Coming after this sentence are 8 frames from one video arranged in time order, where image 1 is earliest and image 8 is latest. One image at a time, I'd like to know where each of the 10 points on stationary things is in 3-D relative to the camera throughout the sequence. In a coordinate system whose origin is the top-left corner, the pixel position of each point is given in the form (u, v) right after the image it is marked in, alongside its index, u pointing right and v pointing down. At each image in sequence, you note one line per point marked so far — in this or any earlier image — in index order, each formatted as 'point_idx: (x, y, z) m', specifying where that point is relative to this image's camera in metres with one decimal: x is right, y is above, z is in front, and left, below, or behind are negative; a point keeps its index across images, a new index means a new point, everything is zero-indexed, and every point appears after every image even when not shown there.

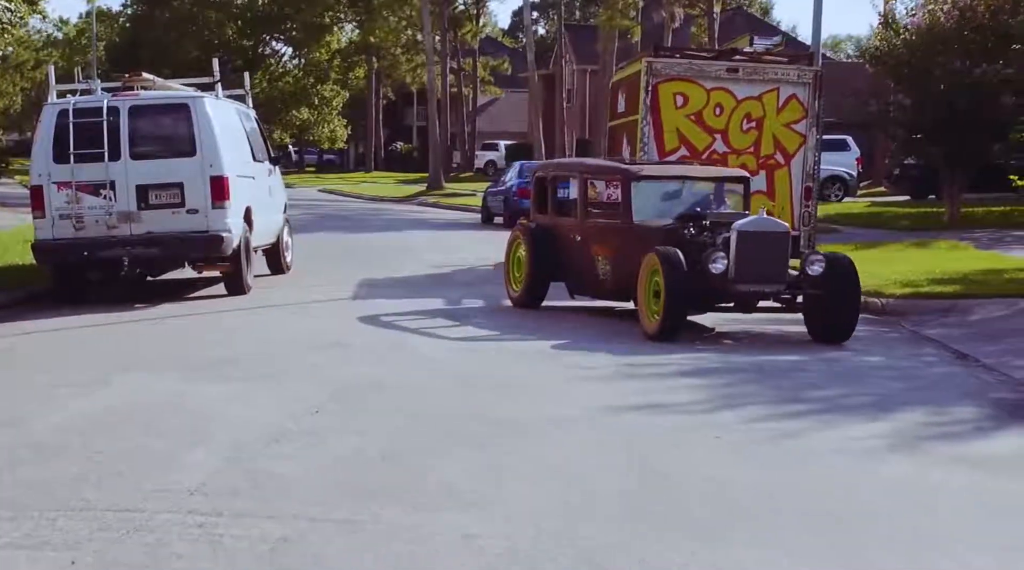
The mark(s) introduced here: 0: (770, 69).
0: (+3.2, +2.6, +18.9) m
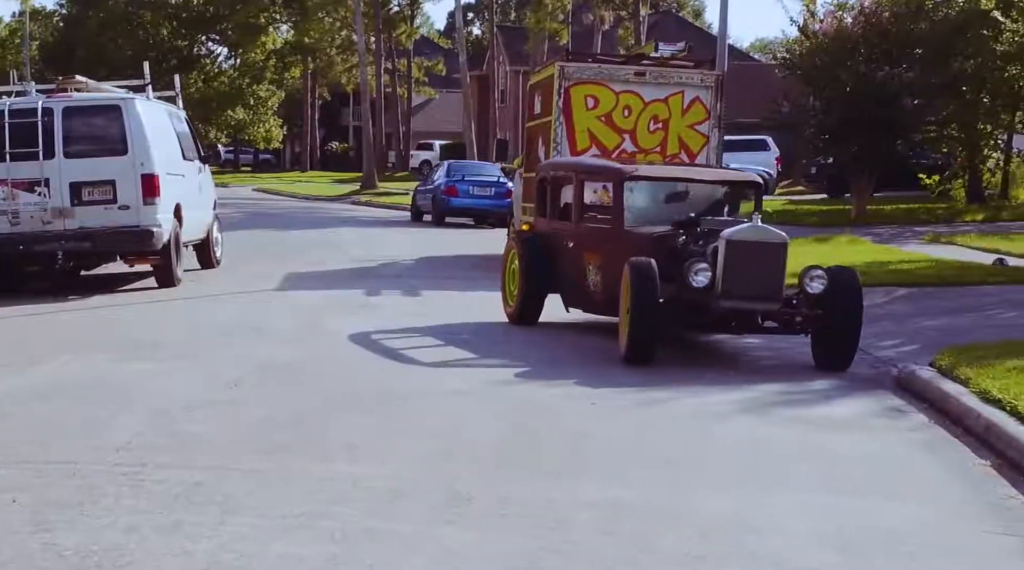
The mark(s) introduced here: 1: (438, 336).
0: (+2.1, +2.8, +20.0) m
1: (-0.7, -0.5, +13.7) m
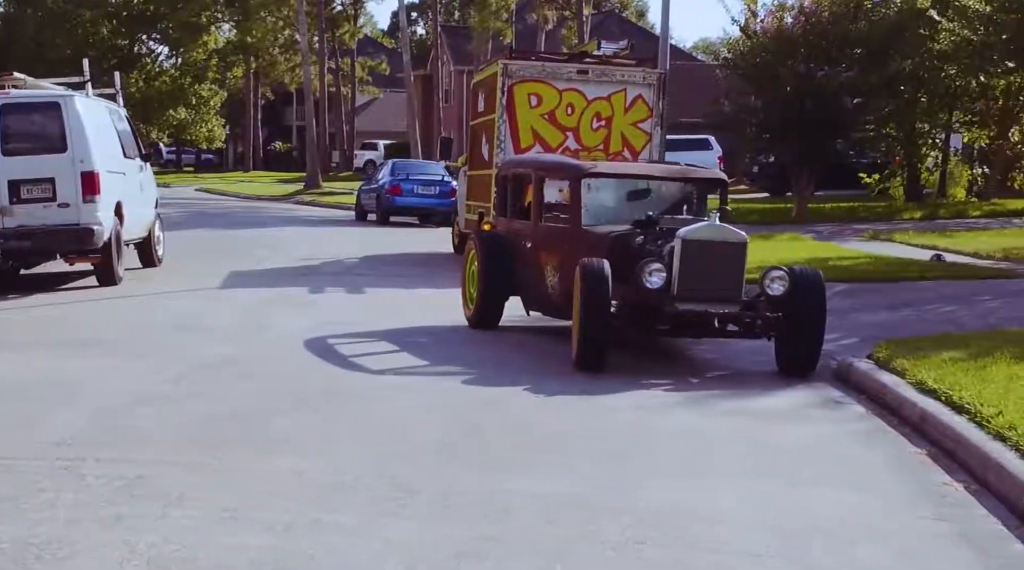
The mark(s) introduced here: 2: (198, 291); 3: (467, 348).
0: (+1.3, +2.8, +20.1) m
1: (-1.2, -0.4, +13.7) m
2: (-3.5, -0.1, +17.3) m
3: (-0.4, -0.5, +12.8) m
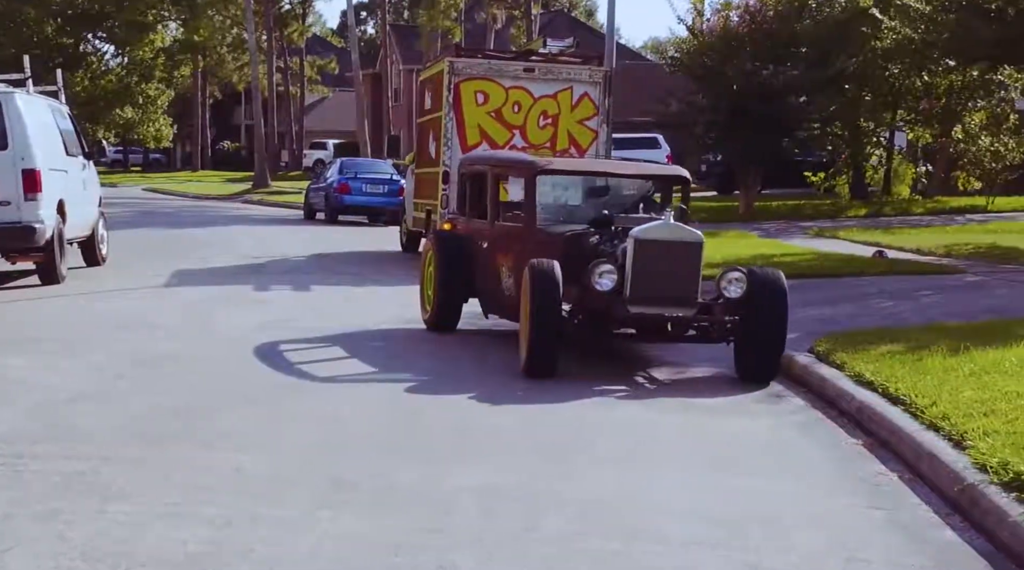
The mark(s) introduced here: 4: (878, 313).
0: (+0.6, +2.8, +20.2) m
1: (-1.7, -0.4, +13.7) m
2: (-4.1, -0.1, +17.2) m
3: (-0.8, -0.5, +12.8) m
4: (+3.5, -0.3, +14.7) m
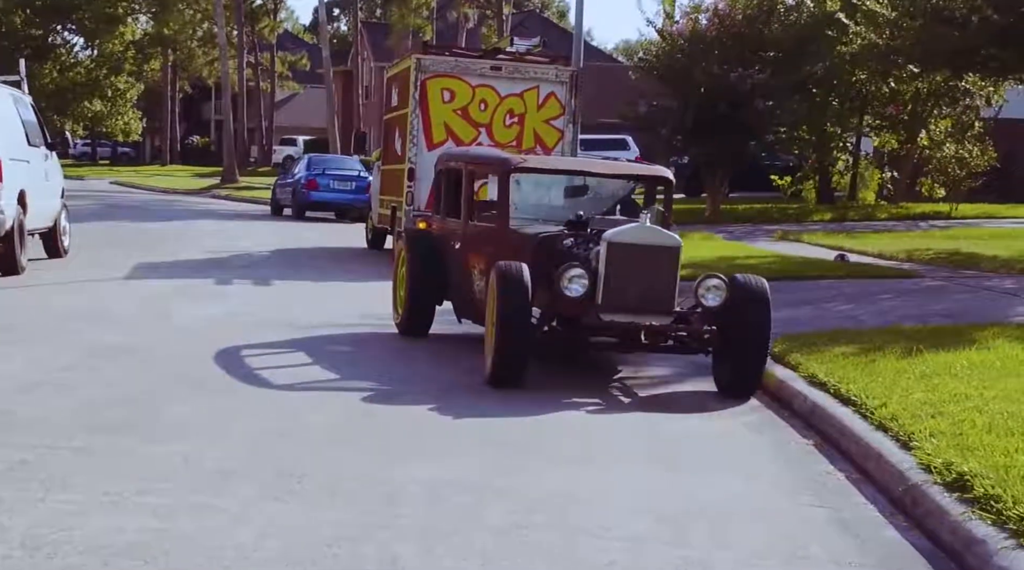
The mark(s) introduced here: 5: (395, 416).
0: (+0.2, +2.8, +20.2) m
1: (-2.0, -0.4, +13.6) m
2: (-4.5, 0.0, +17.2) m
3: (-1.2, -0.4, +12.8) m
4: (+3.1, -0.3, +14.7) m
5: (-0.7, -0.8, +9.0) m
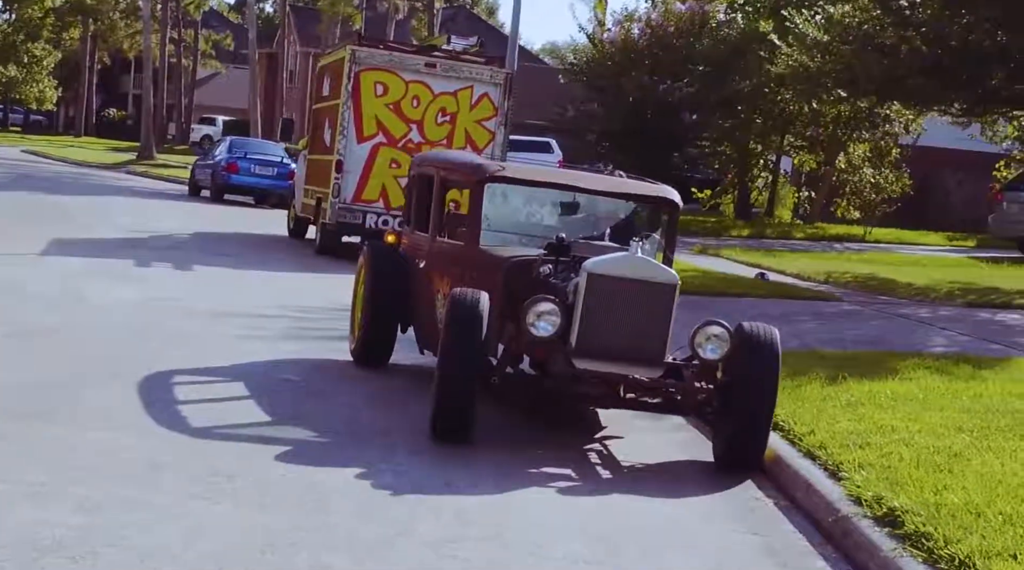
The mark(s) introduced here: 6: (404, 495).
0: (-0.6, +2.8, +20.2) m
1: (-2.7, -0.2, +13.5) m
2: (-5.4, +0.3, +16.8) m
3: (-1.8, -0.4, +12.7) m
4: (+2.4, -0.5, +14.9) m
5: (-1.1, -0.7, +8.9) m
6: (-0.5, -1.0, +7.2) m
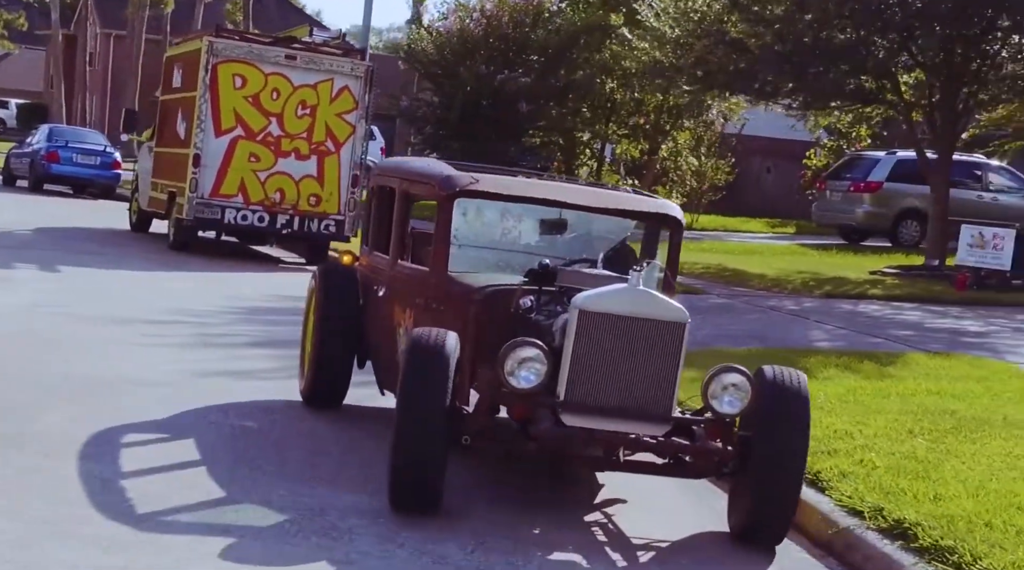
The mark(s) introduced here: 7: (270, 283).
0: (-2.3, +2.9, +19.9) m
1: (-3.4, -0.3, +13.0) m
2: (-6.6, +0.3, +16.0) m
3: (-2.5, -0.4, +12.3) m
4: (+1.4, -0.5, +15.0) m
5: (-1.3, -0.8, +8.7) m
6: (-0.5, -1.1, +7.1) m
7: (-2.8, 0.0, +17.8) m
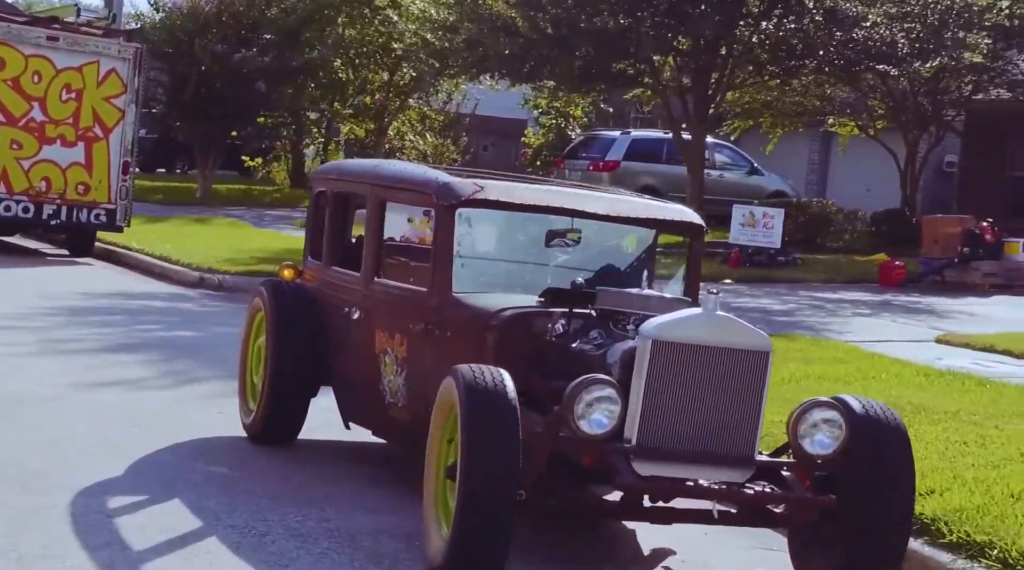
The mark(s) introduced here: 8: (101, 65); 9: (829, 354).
0: (-4.9, +3.0, +18.7) m
1: (-4.5, -0.3, +11.8) m
2: (-8.2, +0.2, +14.1) m
3: (-3.4, -0.5, +11.4) m
4: (-0.2, -0.4, +14.8) m
5: (-1.5, -0.9, +8.1) m
6: (-0.3, -1.1, +6.7) m
7: (-4.8, +0.1, +16.6) m
8: (-4.8, +2.7, +18.9) m
9: (+2.7, -0.6, +13.0) m
